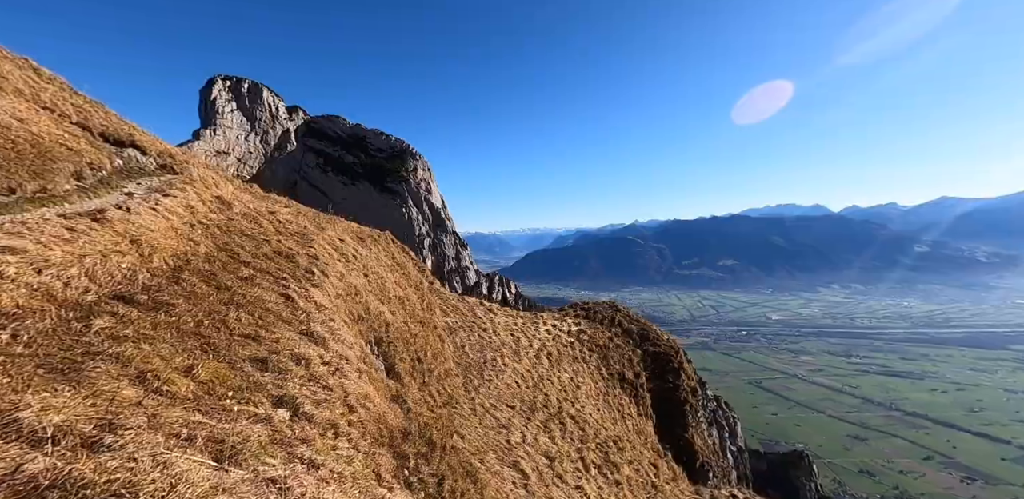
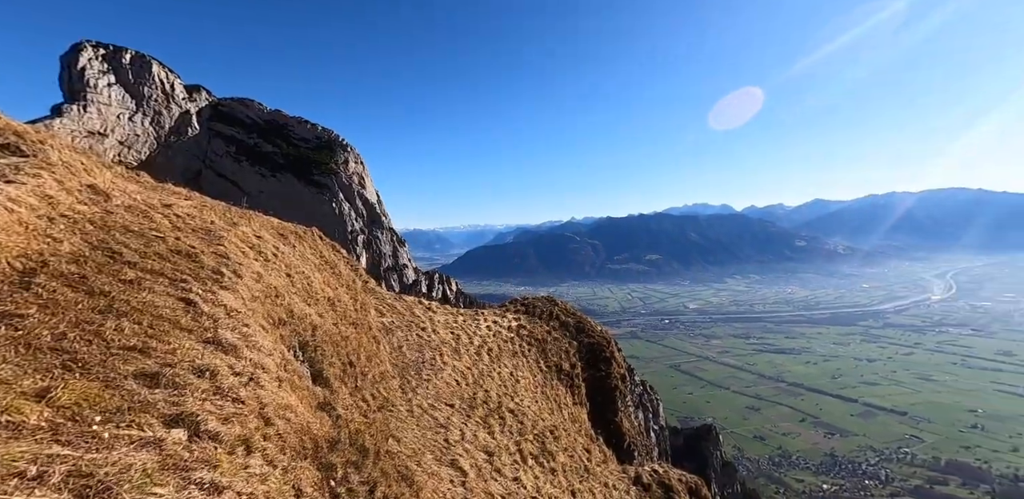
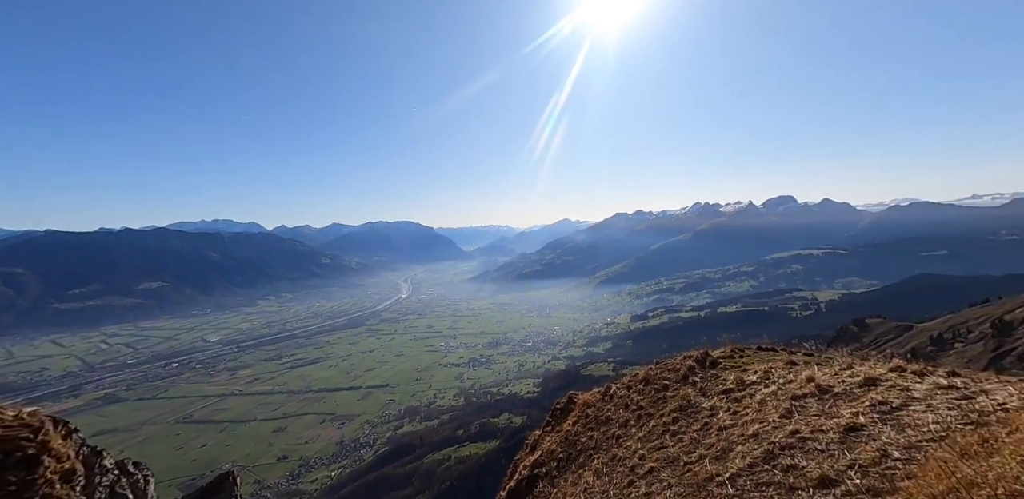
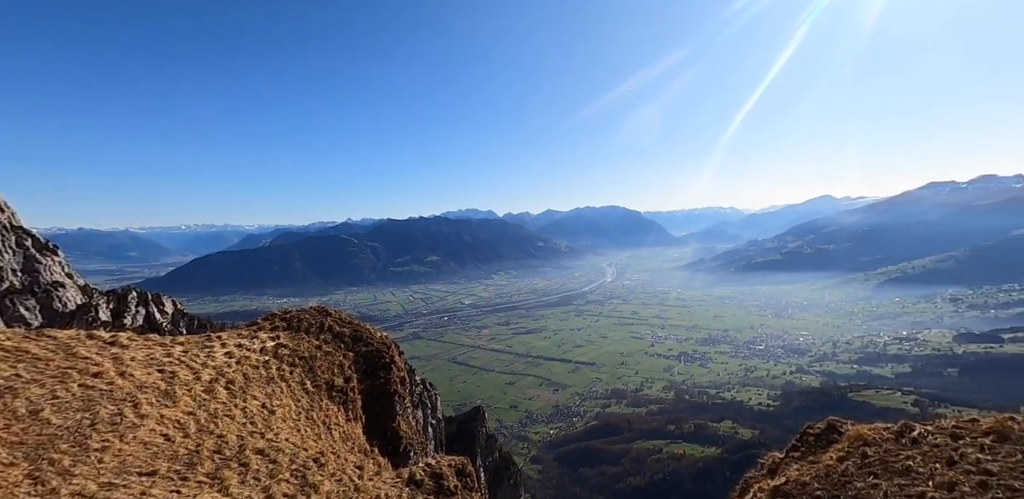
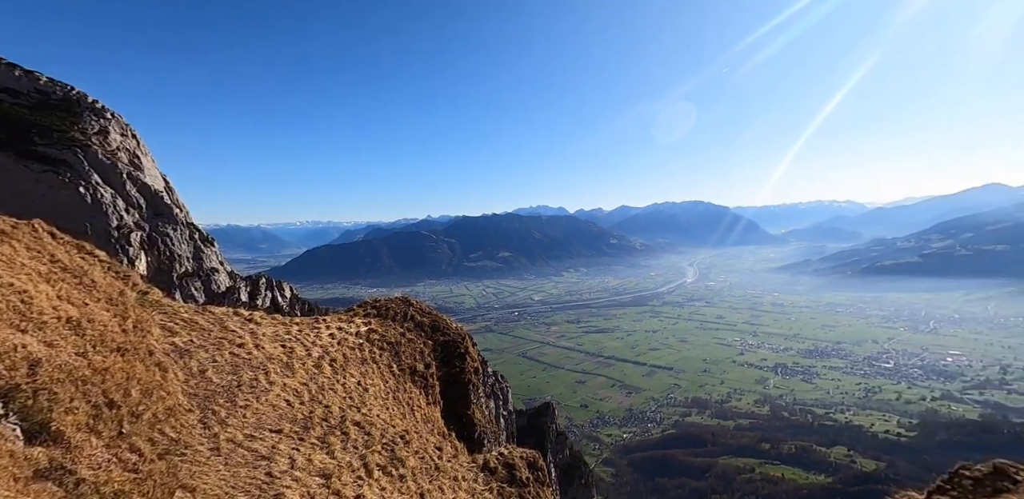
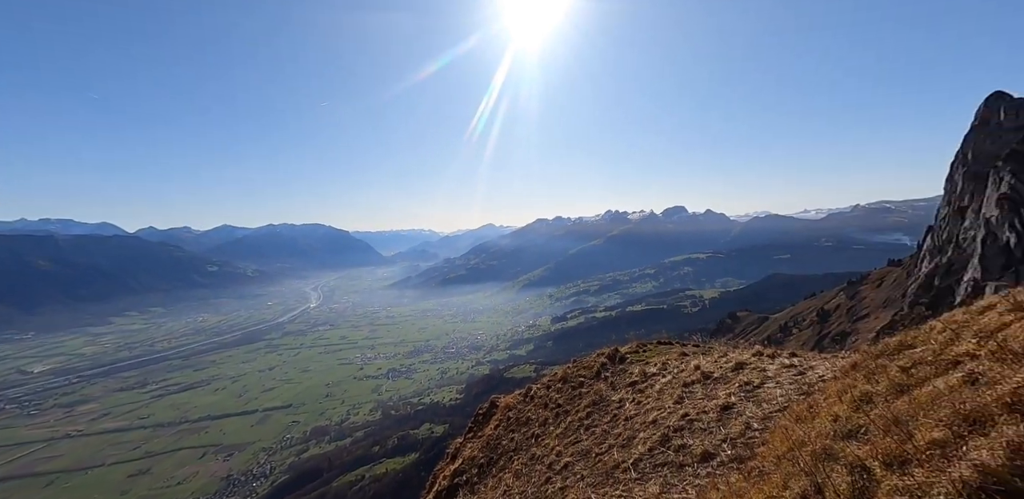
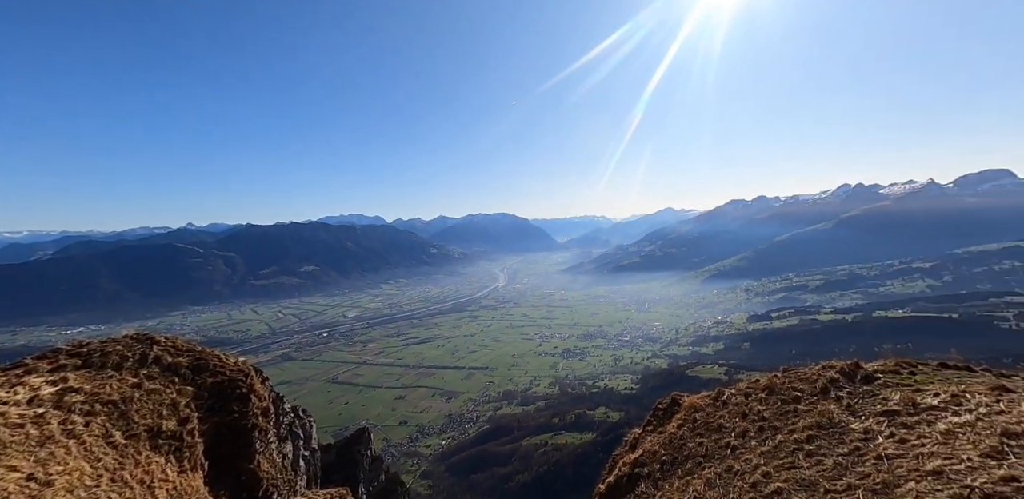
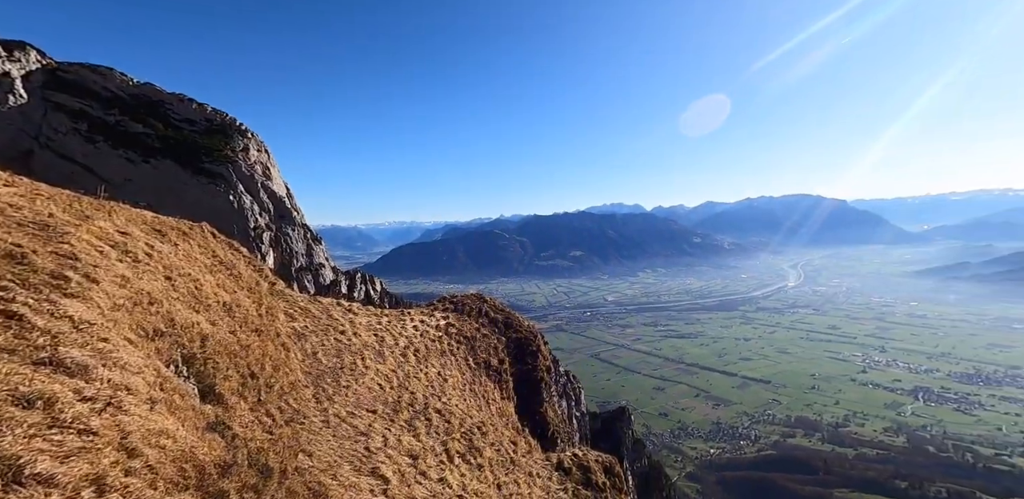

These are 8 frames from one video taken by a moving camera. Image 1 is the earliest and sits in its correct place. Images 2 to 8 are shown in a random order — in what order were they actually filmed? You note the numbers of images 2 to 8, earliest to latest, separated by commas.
2, 8, 5, 4, 7, 3, 6
